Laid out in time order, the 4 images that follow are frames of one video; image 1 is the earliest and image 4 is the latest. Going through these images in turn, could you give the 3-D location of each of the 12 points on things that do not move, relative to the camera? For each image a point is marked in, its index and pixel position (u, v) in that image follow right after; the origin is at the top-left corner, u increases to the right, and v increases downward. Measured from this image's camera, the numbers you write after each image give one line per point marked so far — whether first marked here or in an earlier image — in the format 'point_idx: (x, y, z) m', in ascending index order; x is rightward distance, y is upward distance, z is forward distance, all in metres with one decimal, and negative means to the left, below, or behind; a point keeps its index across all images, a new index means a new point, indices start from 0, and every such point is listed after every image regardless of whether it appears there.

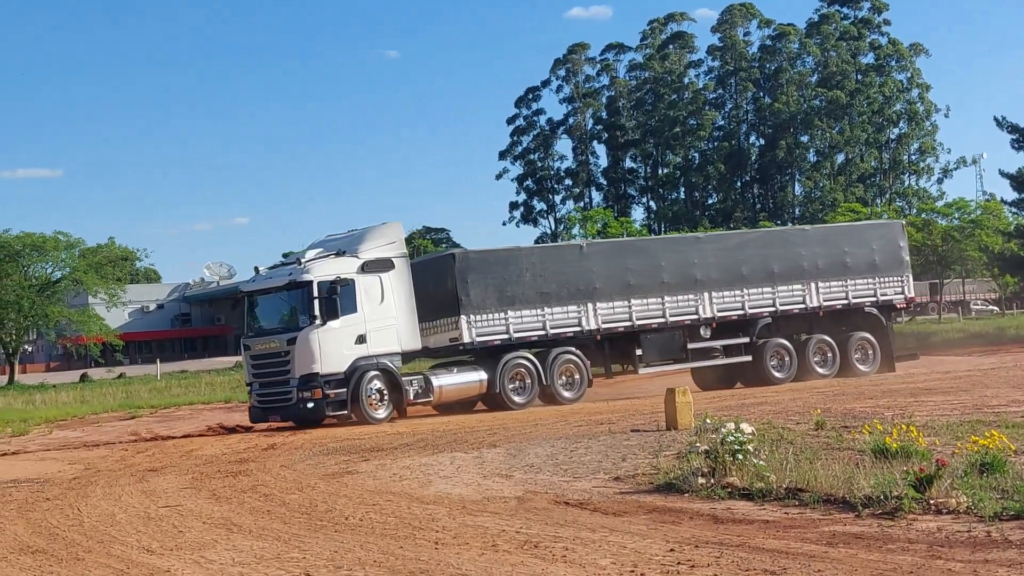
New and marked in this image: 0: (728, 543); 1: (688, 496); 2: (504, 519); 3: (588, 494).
0: (+2.0, -2.4, +10.0) m
1: (+1.9, -2.2, +11.3) m
2: (-0.1, -2.3, +10.8) m
3: (+0.9, -2.2, +11.5) m
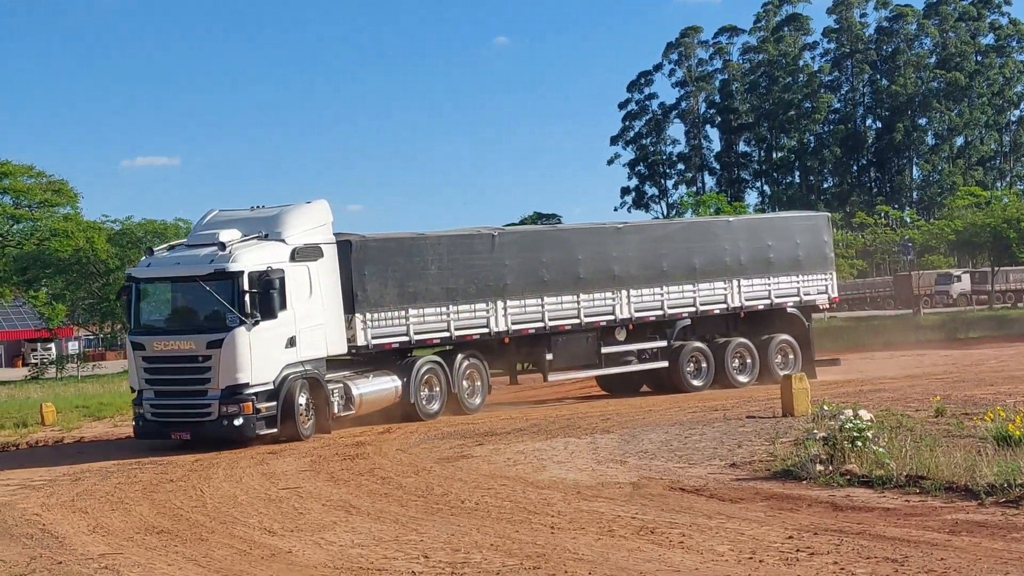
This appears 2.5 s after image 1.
0: (+3.1, -2.2, +9.9) m
1: (+3.1, -2.0, +11.1) m
2: (+1.1, -2.2, +10.8) m
3: (+2.0, -2.1, +11.4) m
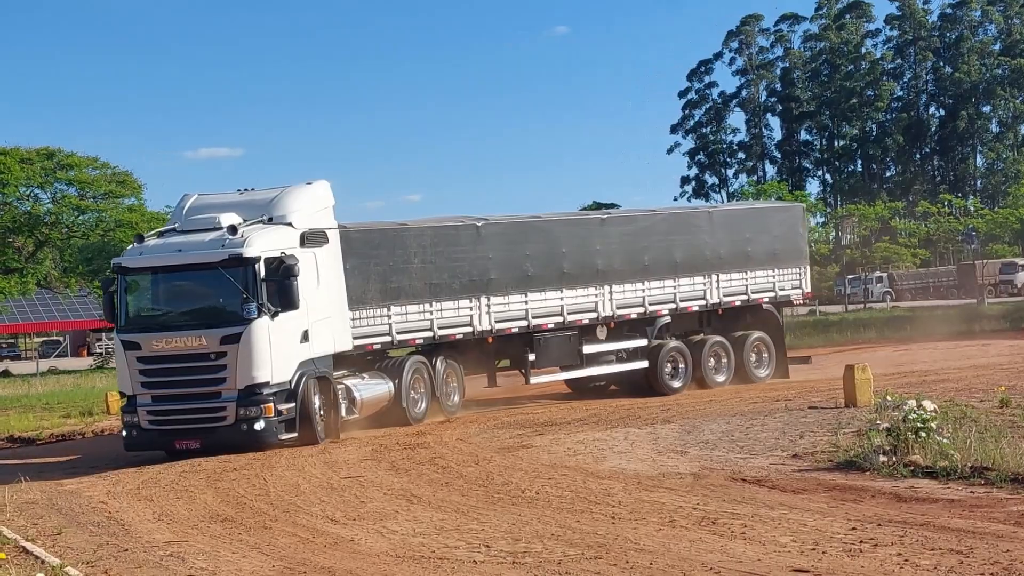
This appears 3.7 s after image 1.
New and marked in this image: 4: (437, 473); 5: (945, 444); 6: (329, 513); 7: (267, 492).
0: (+3.7, -2.1, +9.8) m
1: (+3.7, -1.9, +11.0) m
2: (+1.7, -2.1, +10.8) m
3: (+2.7, -1.9, +11.4) m
4: (-0.8, -2.0, +11.6) m
5: (+4.5, -1.6, +11.2) m
6: (-1.8, -2.2, +10.4) m
7: (-2.6, -2.1, +11.2) m
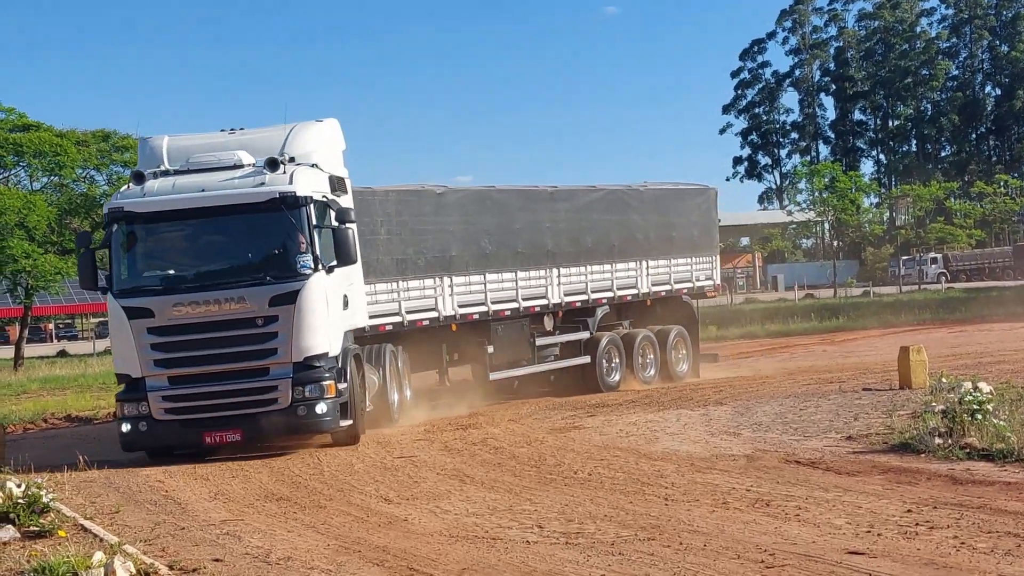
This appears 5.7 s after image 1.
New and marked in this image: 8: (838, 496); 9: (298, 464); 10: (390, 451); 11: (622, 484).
0: (+4.2, -2.0, +9.7) m
1: (+4.2, -1.7, +11.0) m
2: (+2.2, -1.9, +10.7) m
3: (+3.2, -1.7, +11.3) m
4: (-0.3, -1.8, +11.7) m
5: (+5.1, -1.4, +11.2) m
6: (-1.3, -2.0, +10.5) m
7: (-2.0, -1.9, +11.2) m
8: (+3.1, -2.0, +10.1) m
9: (-2.4, -1.9, +11.6) m
10: (-1.4, -1.8, +11.9) m
11: (+1.1, -1.9, +10.6) m
